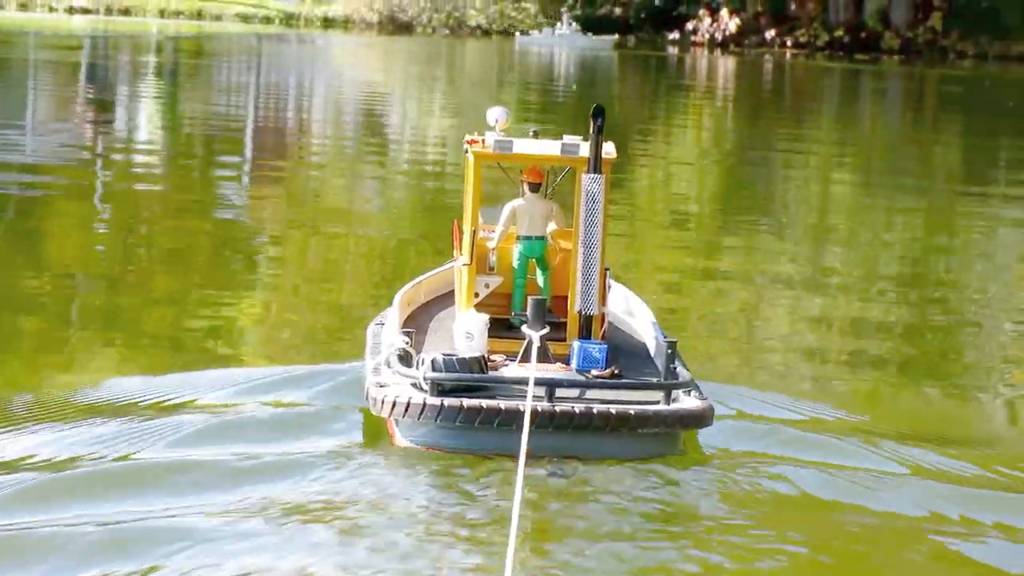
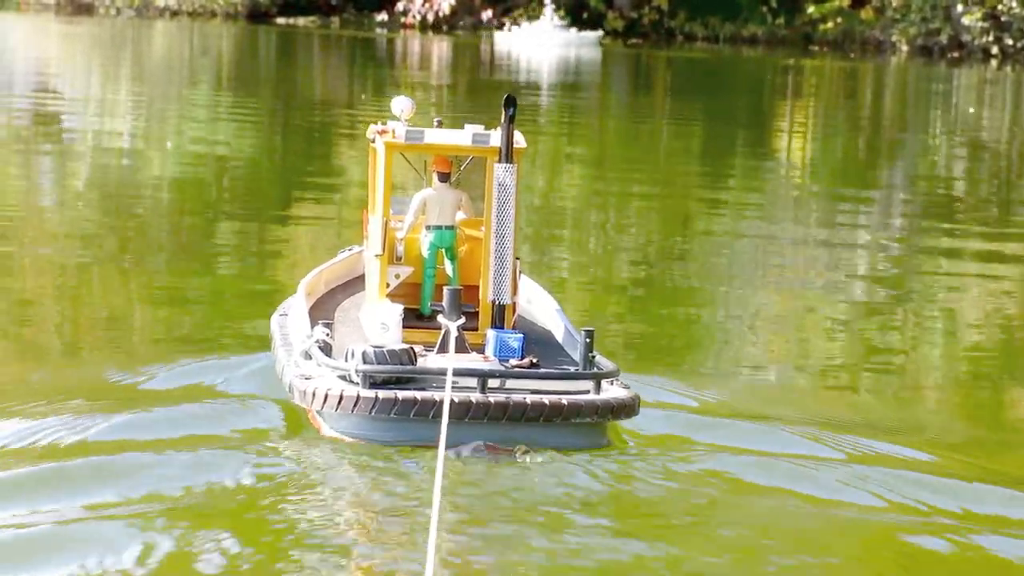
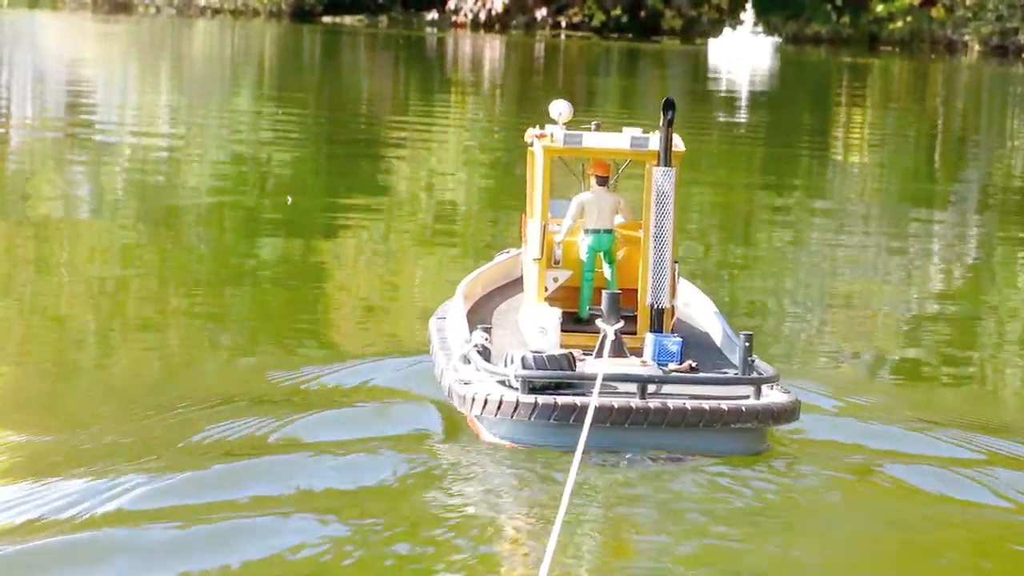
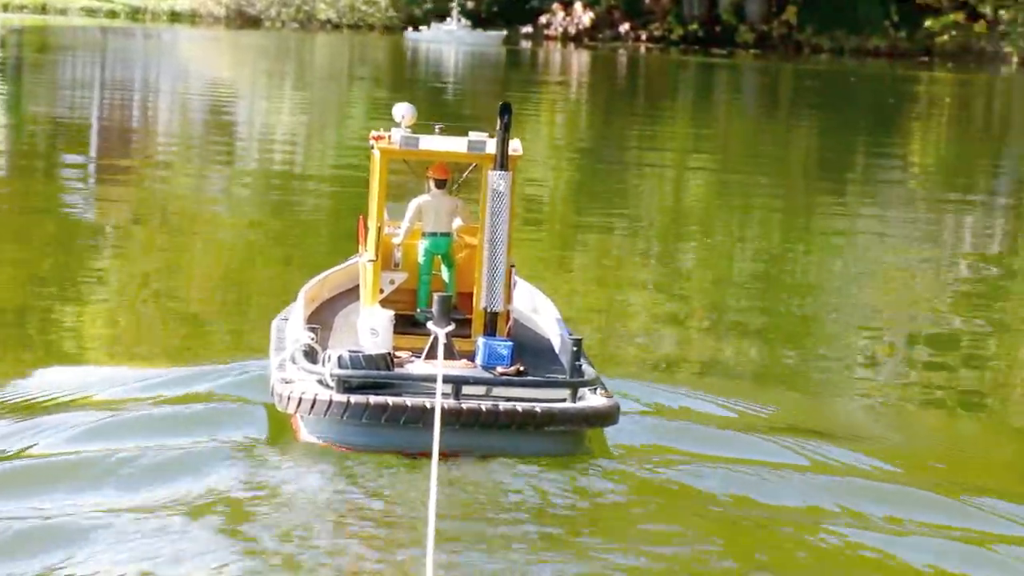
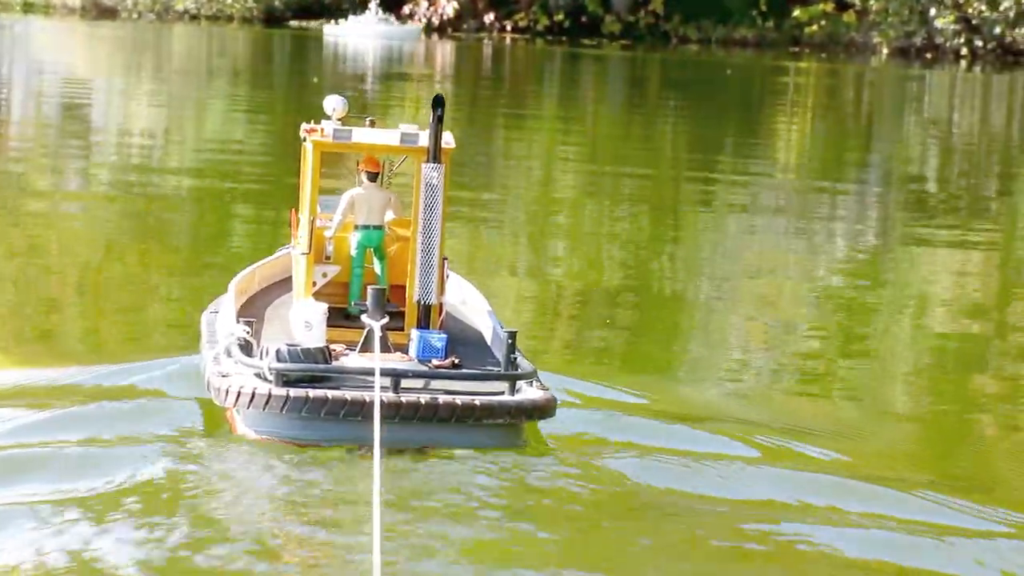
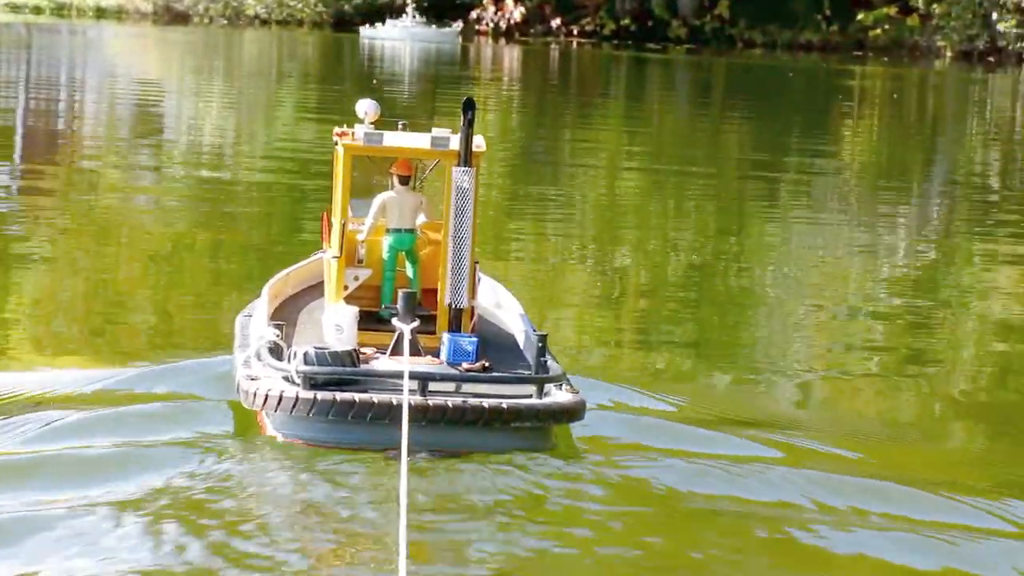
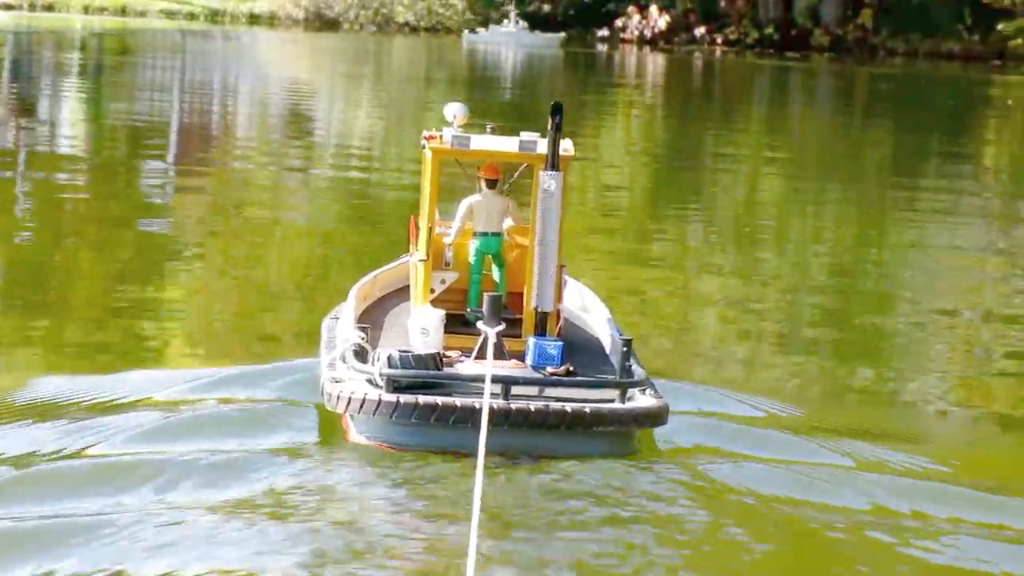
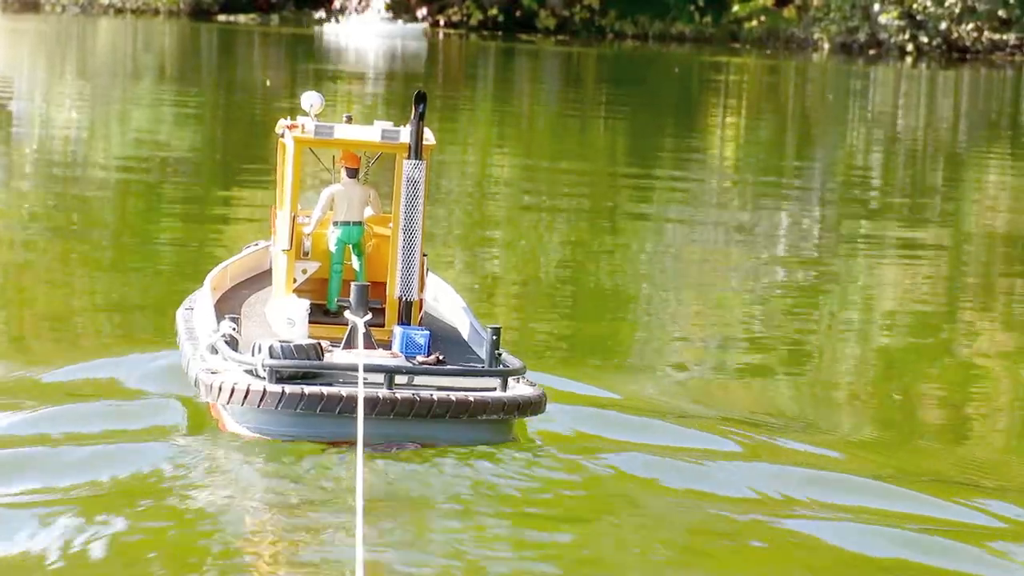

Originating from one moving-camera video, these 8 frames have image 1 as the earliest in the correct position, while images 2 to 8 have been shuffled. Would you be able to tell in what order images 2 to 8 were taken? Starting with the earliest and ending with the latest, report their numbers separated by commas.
7, 4, 6, 5, 8, 2, 3
